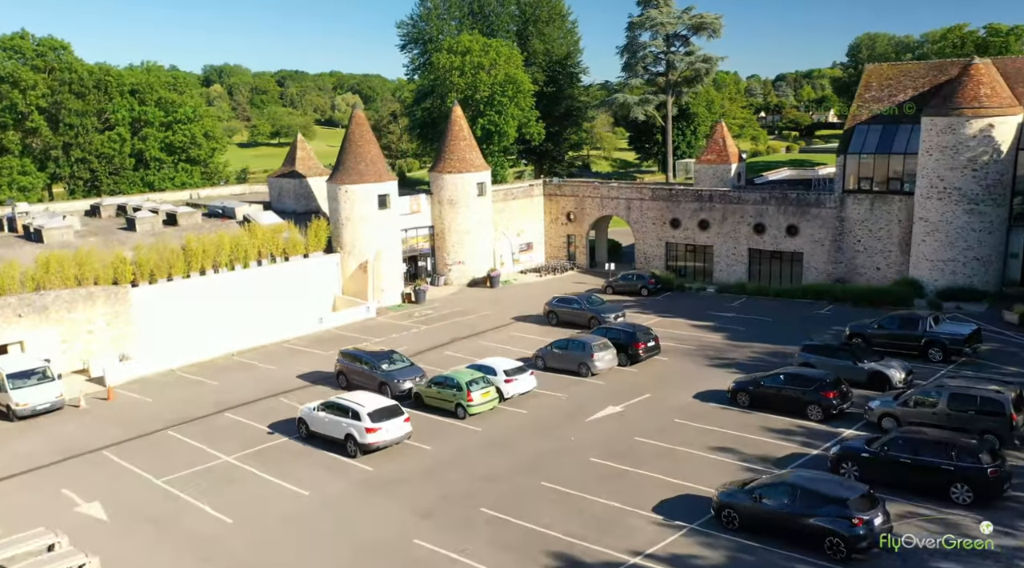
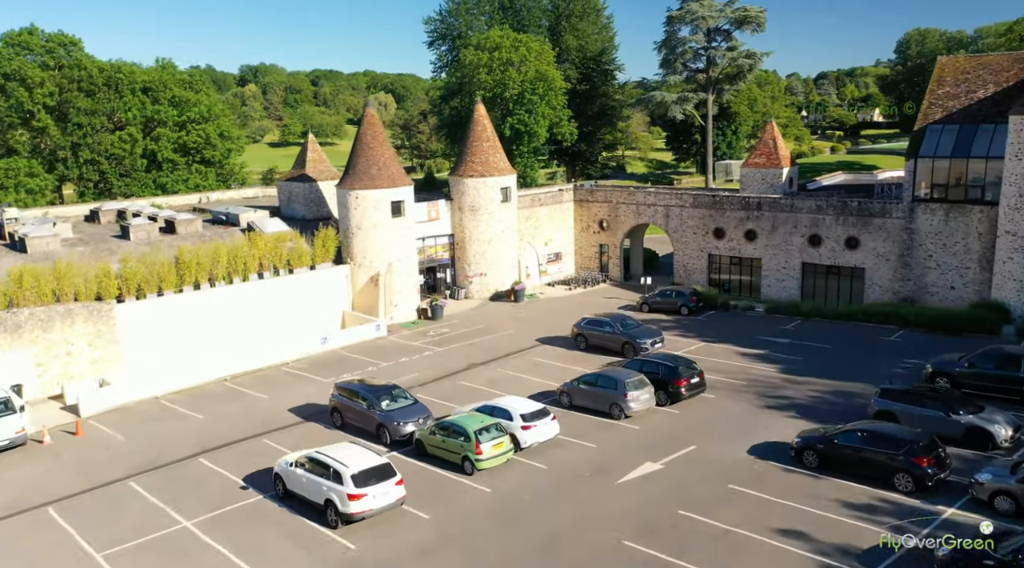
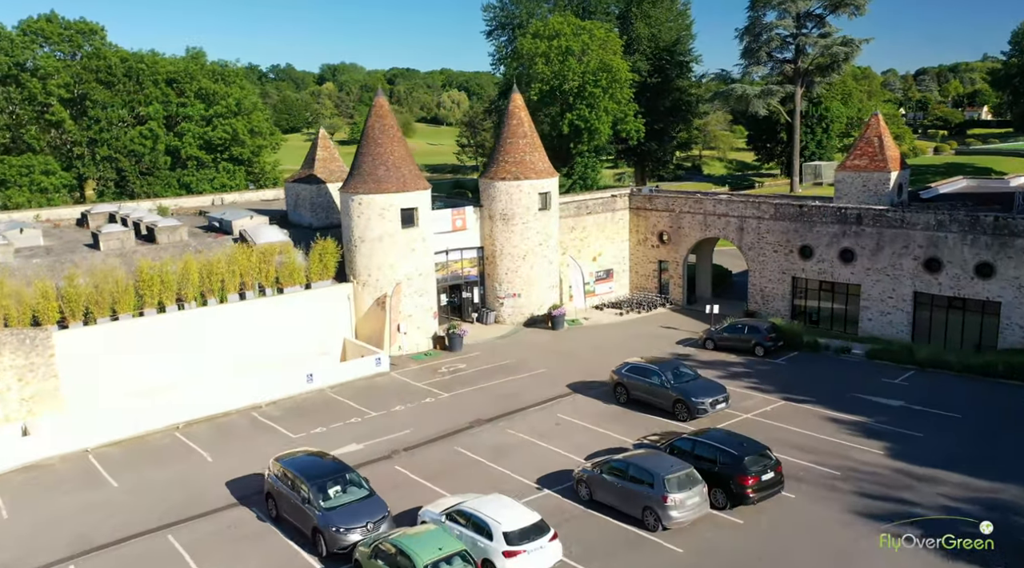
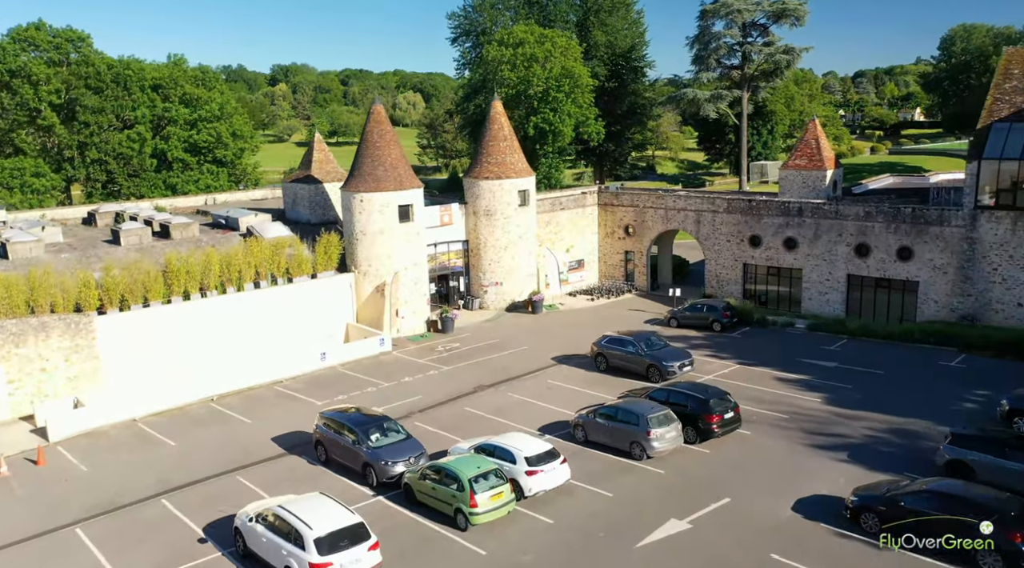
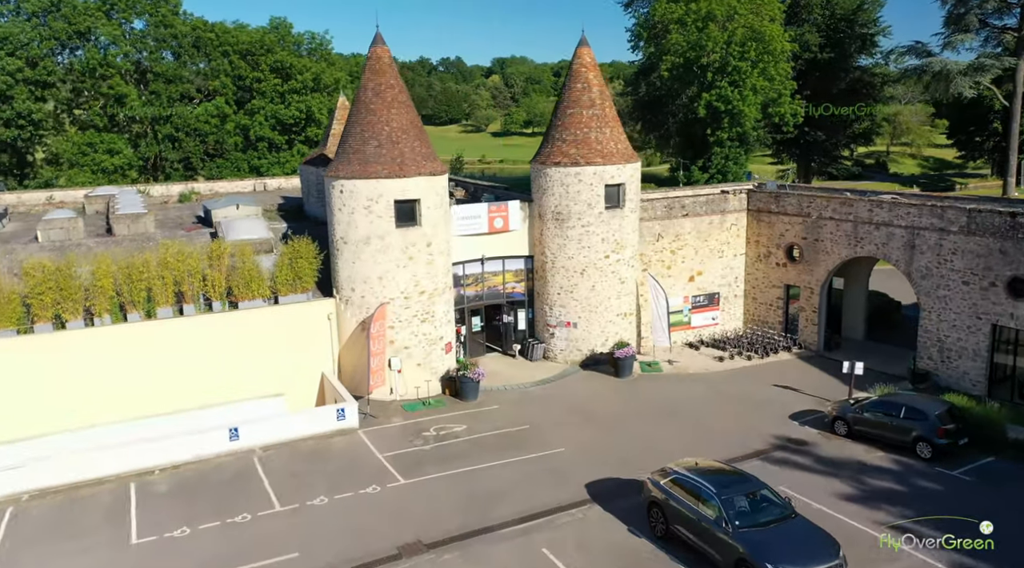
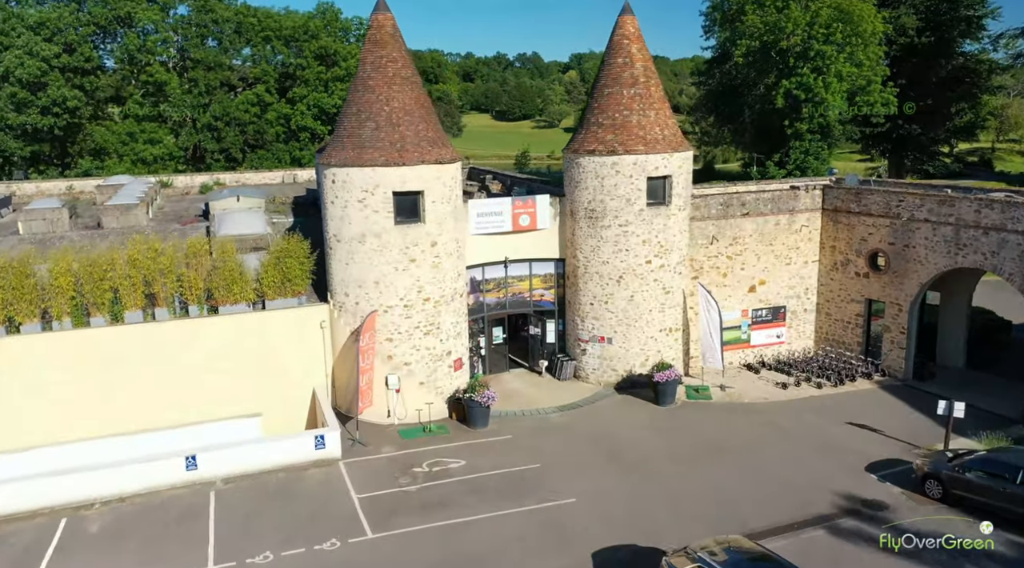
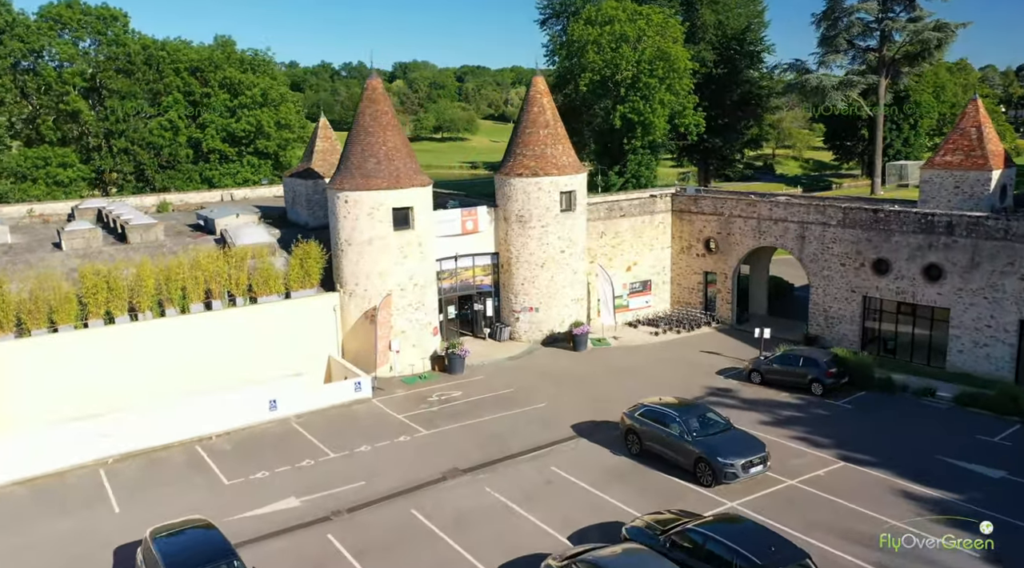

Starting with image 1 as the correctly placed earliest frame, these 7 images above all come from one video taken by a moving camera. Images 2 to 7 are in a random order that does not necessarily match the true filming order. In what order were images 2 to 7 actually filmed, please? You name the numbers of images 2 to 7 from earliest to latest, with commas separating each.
2, 4, 3, 7, 5, 6
